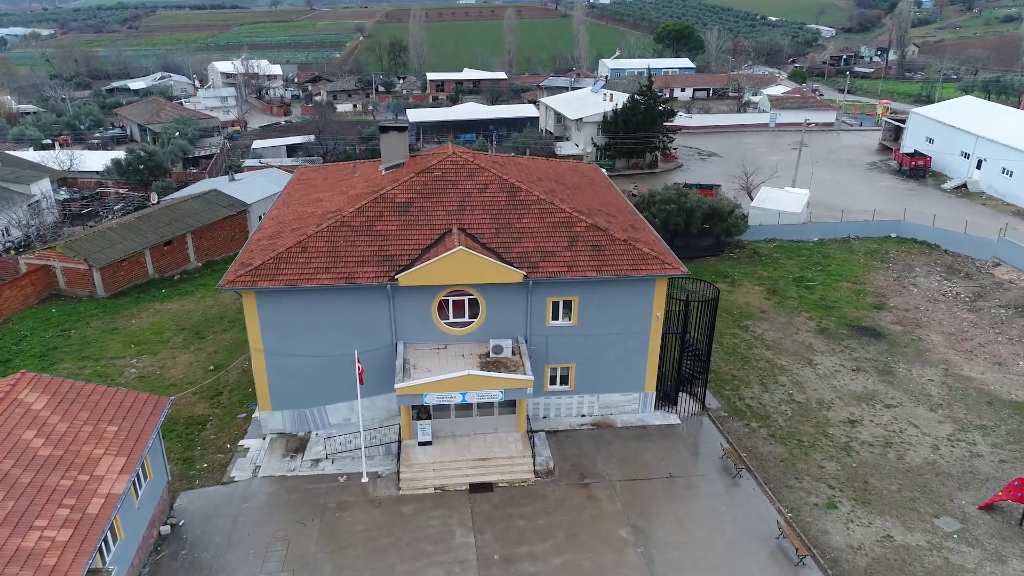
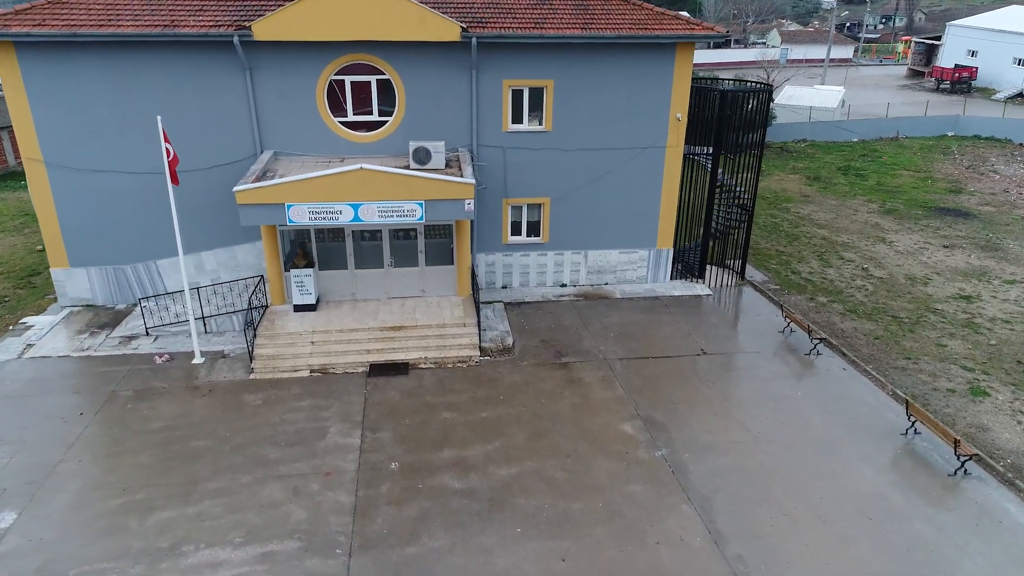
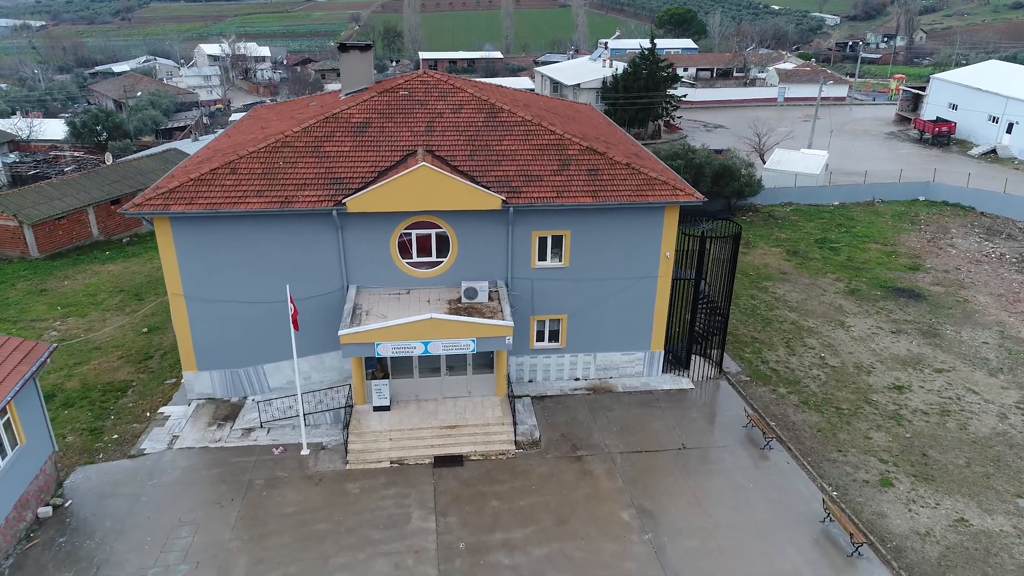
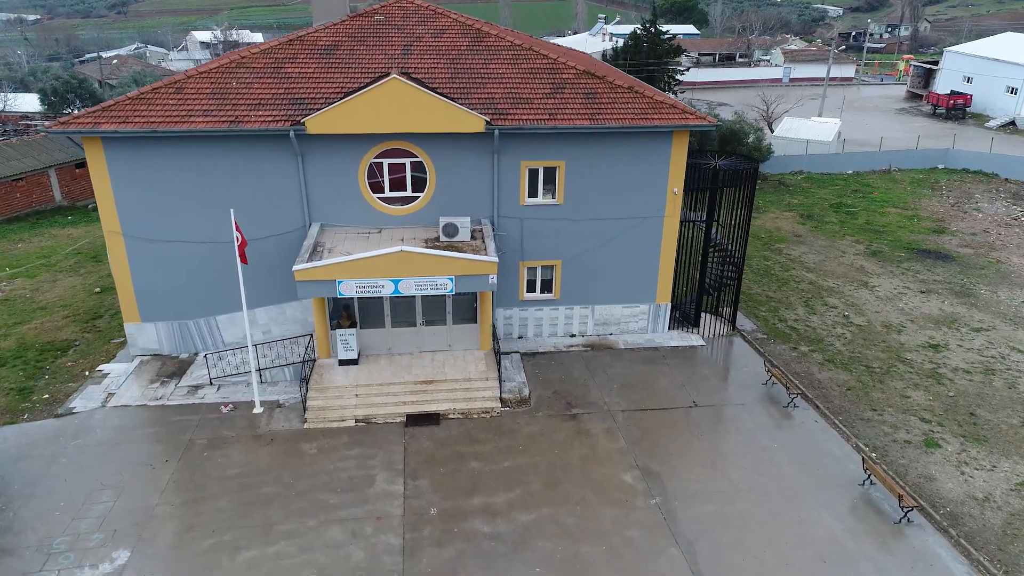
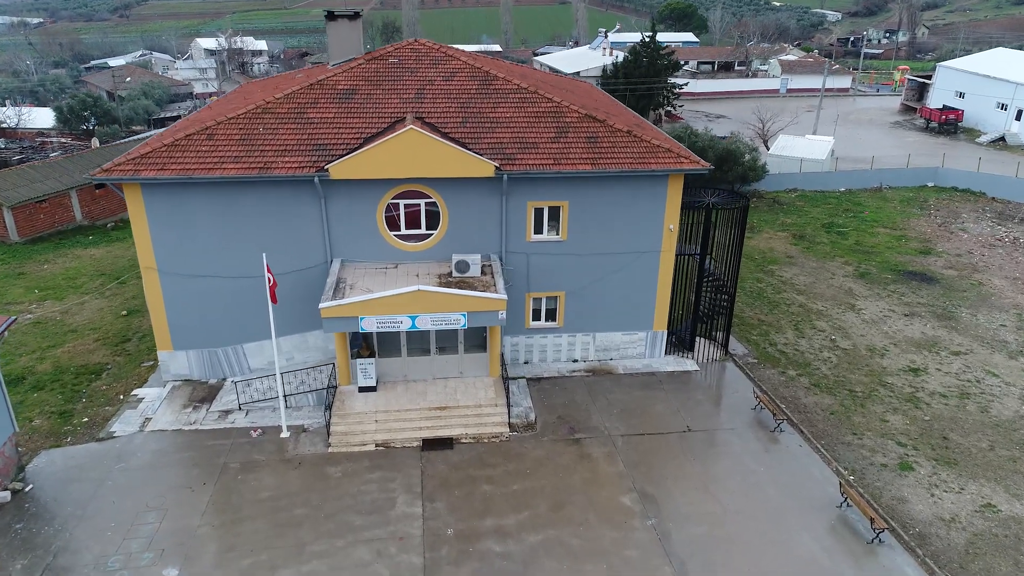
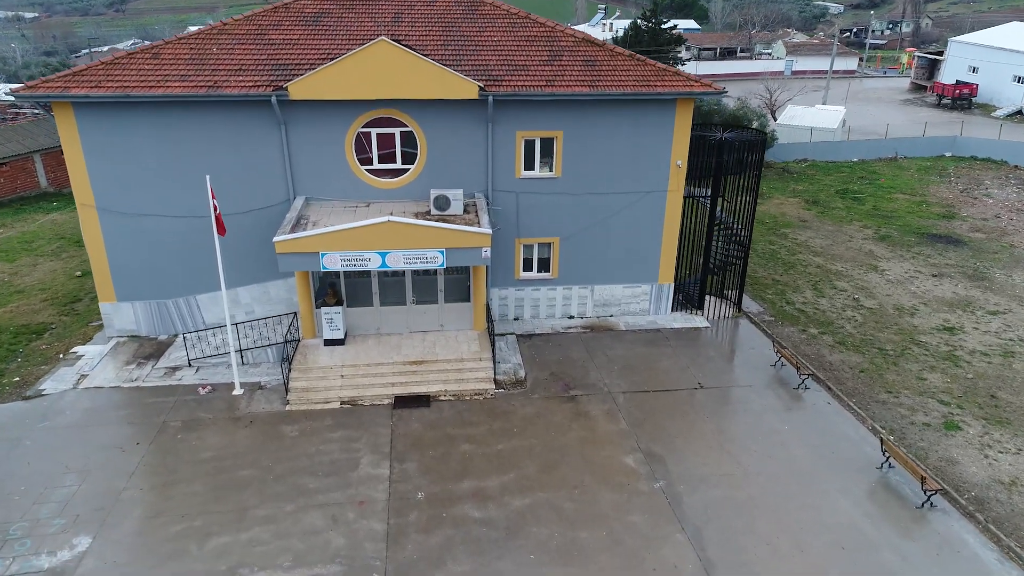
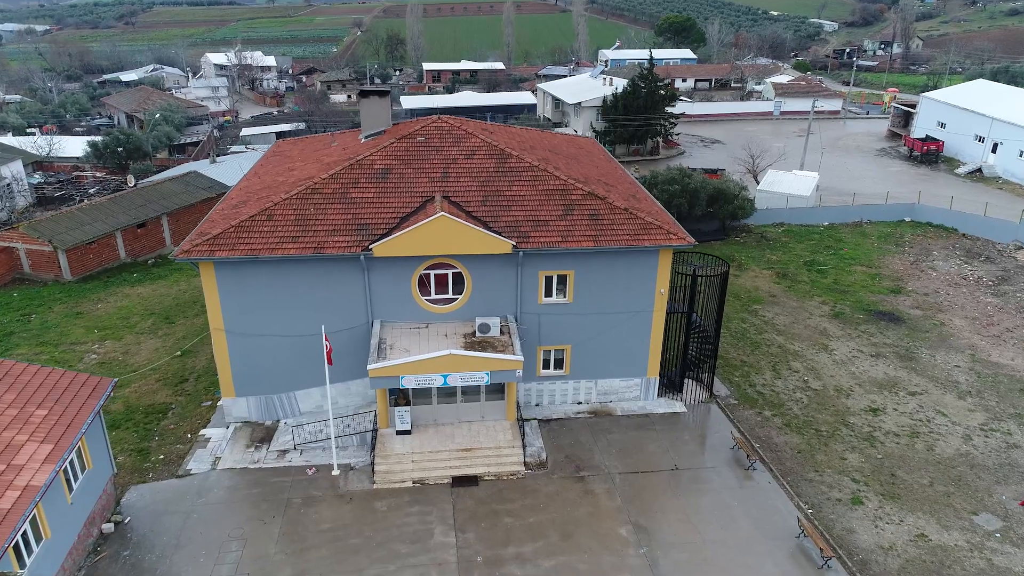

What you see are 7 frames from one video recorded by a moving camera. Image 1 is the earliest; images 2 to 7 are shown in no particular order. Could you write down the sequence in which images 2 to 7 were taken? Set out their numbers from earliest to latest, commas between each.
7, 3, 5, 4, 6, 2
